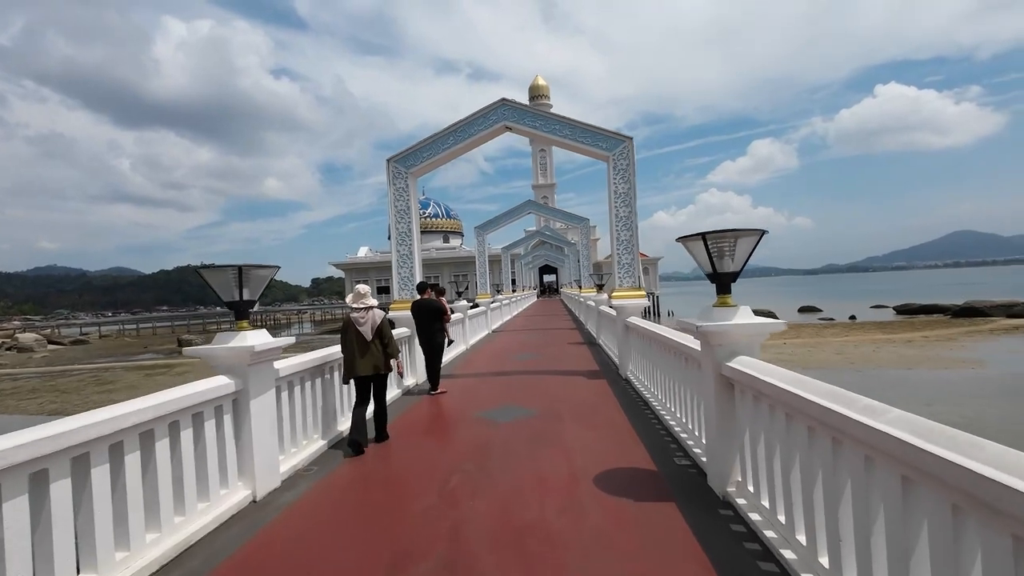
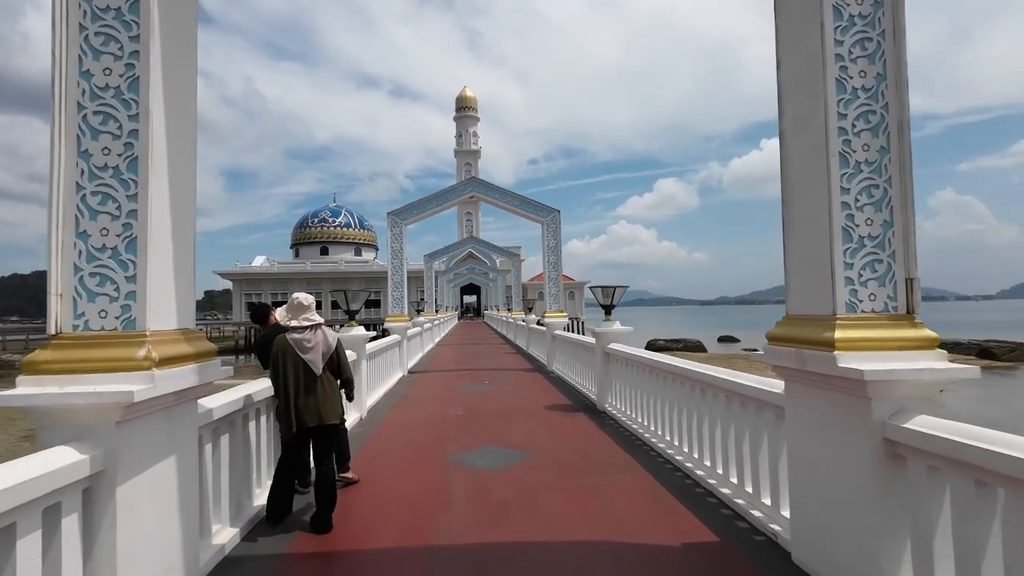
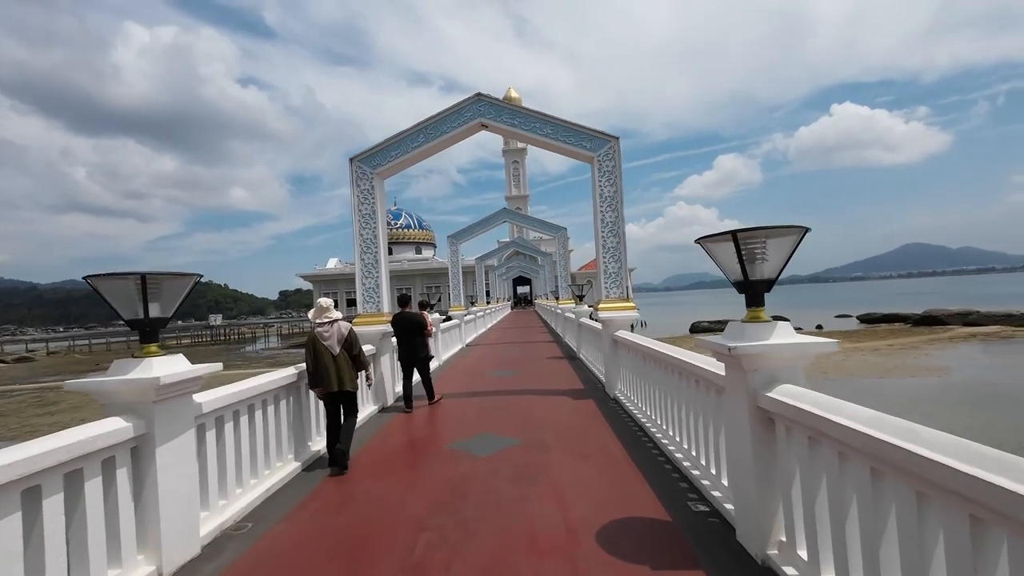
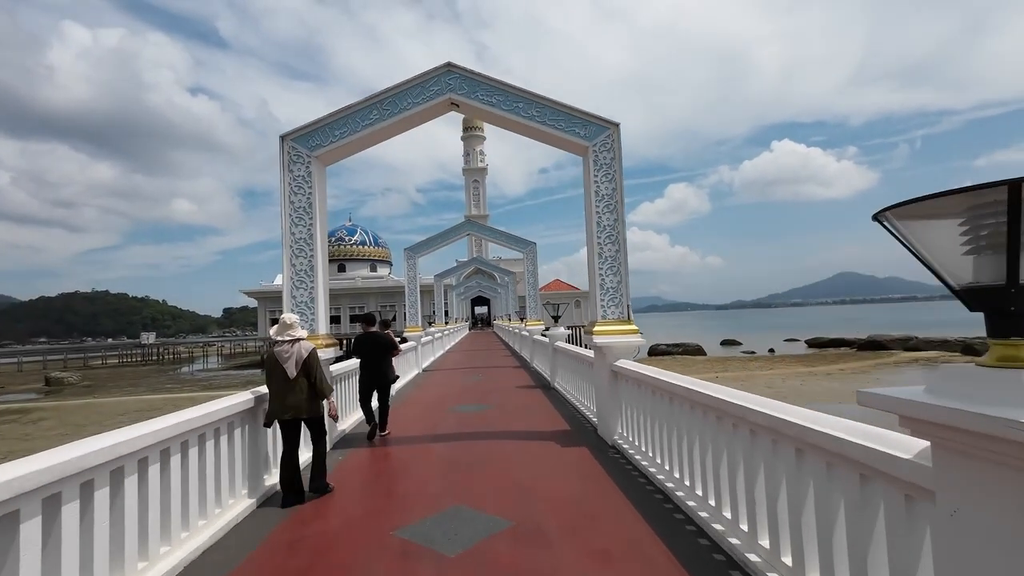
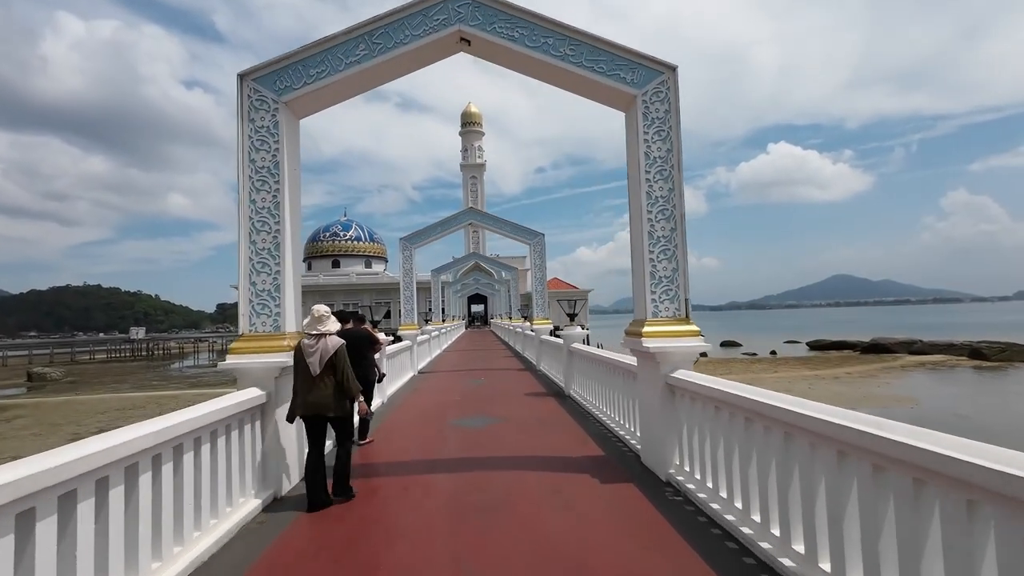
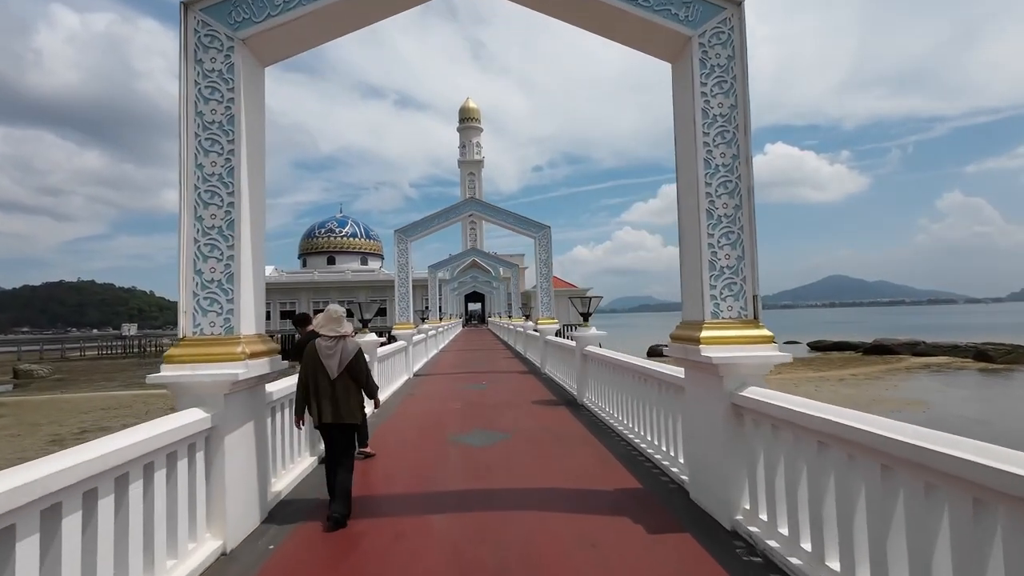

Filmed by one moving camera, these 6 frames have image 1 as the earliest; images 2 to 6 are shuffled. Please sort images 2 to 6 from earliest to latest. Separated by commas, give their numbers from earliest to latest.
3, 4, 5, 6, 2
